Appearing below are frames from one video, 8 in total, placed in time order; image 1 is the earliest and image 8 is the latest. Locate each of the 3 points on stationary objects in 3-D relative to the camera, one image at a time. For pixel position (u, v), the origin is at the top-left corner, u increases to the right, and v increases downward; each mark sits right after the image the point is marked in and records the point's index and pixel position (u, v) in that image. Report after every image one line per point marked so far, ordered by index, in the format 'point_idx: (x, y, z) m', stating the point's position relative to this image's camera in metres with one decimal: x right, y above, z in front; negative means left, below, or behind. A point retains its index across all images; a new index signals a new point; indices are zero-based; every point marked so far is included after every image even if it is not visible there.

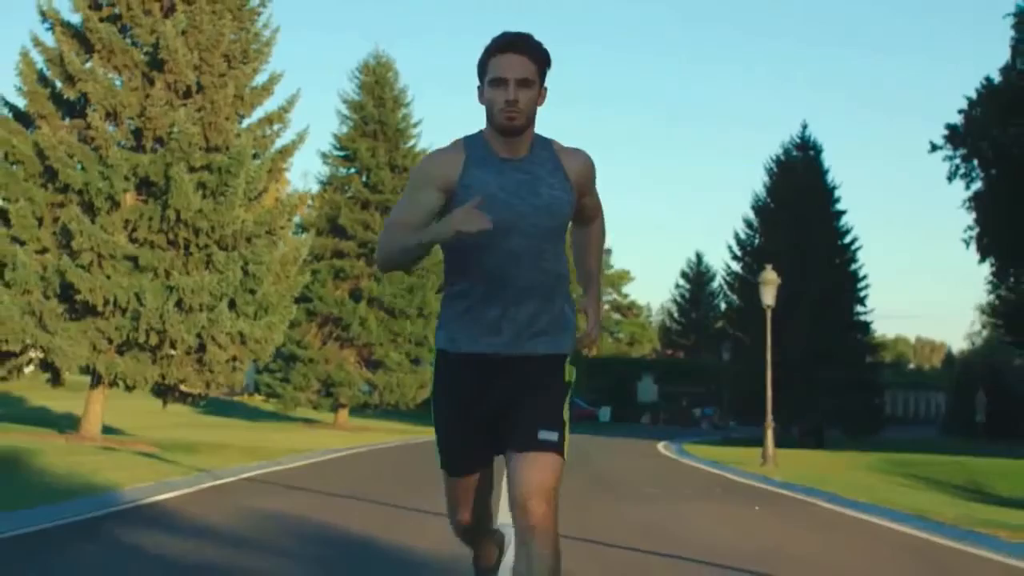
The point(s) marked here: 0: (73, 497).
0: (-4.8, -2.3, +15.4) m
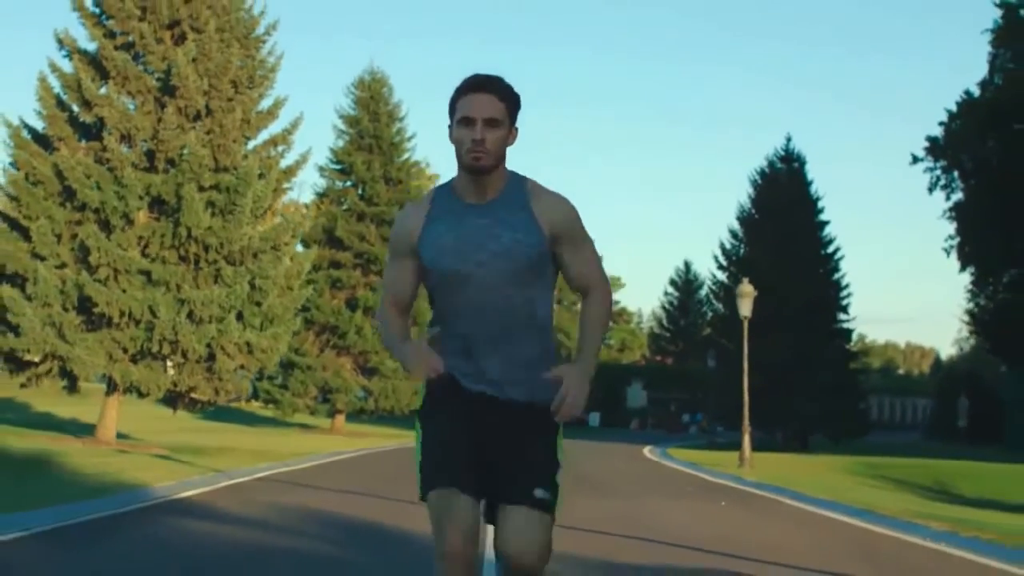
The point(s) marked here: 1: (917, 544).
0: (-4.9, -2.5, +17.1) m
1: (+4.0, -2.5, +13.8) m
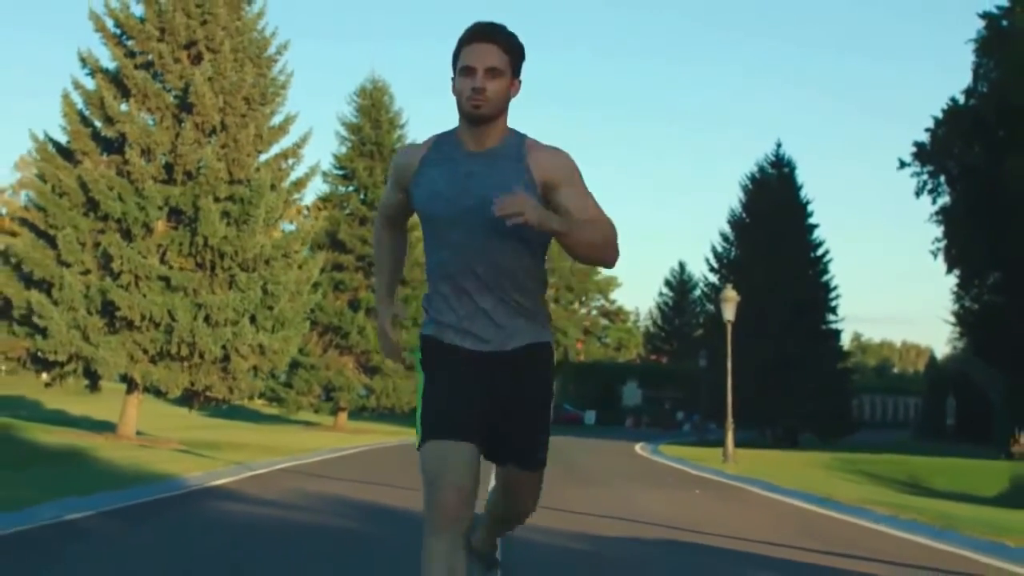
0: (-4.9, -2.6, +19.0) m
1: (+3.9, -2.6, +15.7) m
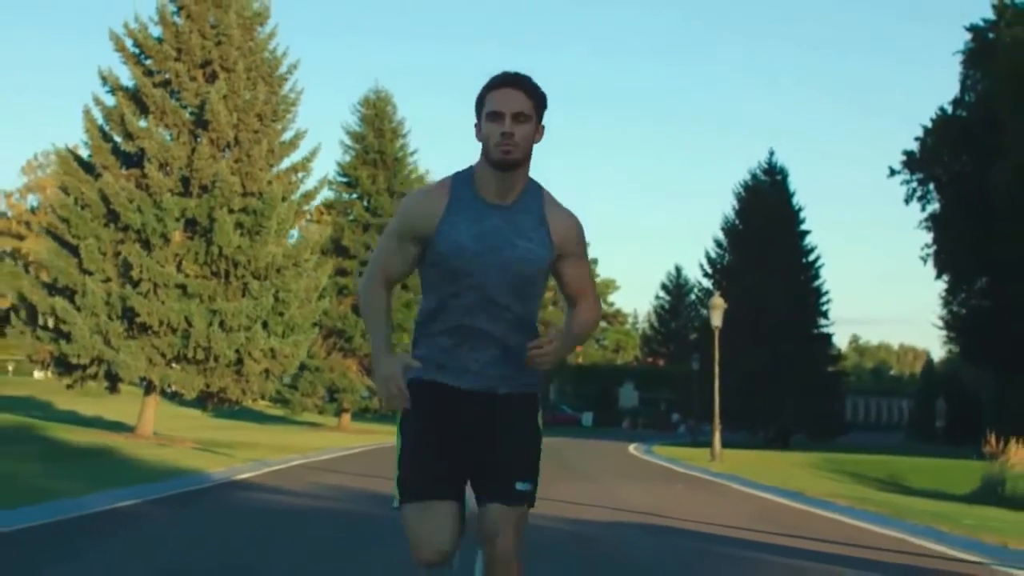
0: (-5.0, -2.8, +20.7) m
1: (+3.9, -2.8, +17.5) m
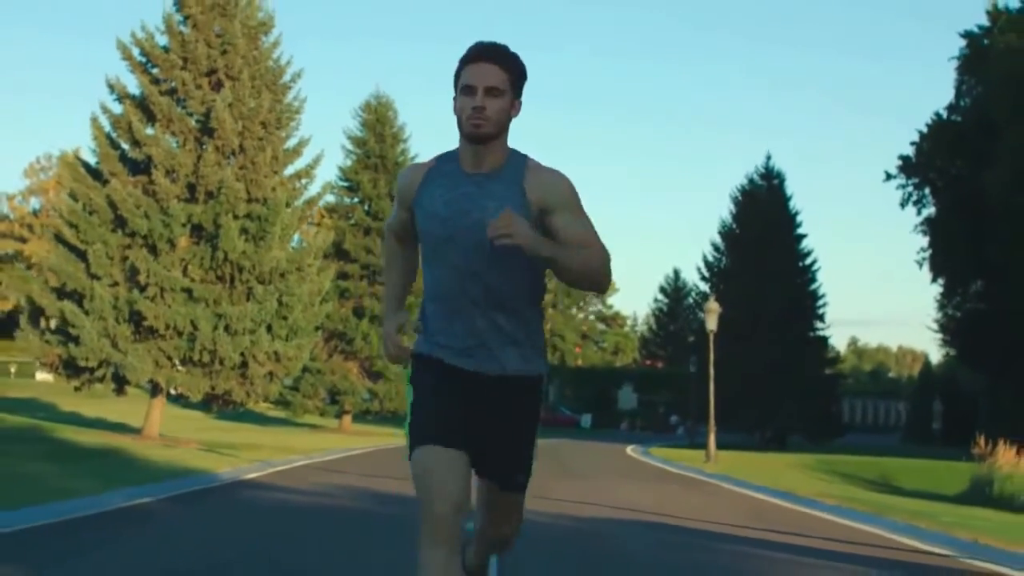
0: (-5.0, -2.9, +21.4) m
1: (+3.9, -2.9, +18.2) m
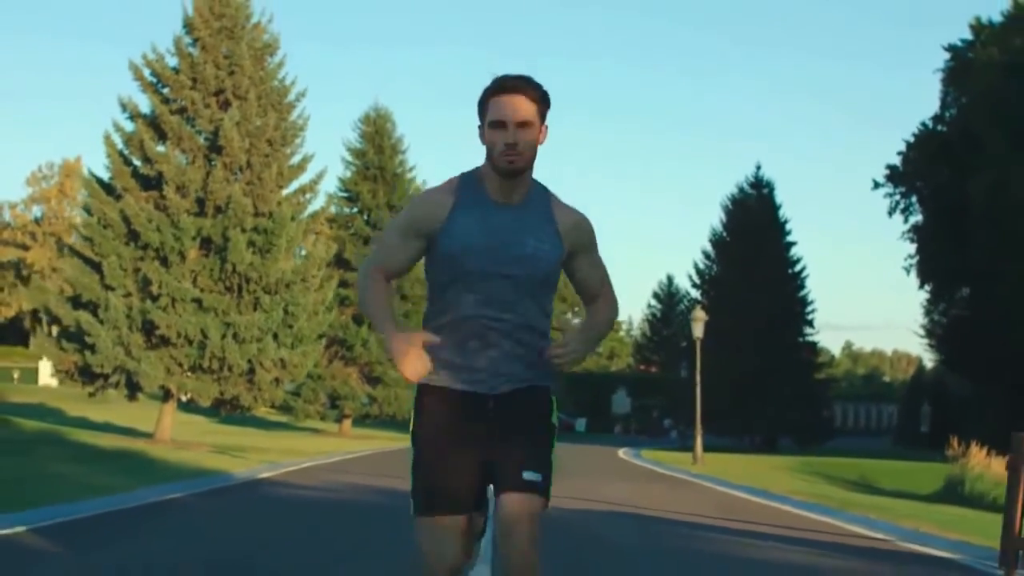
0: (-5.1, -3.1, +23.0) m
1: (+3.8, -3.1, +19.8) m
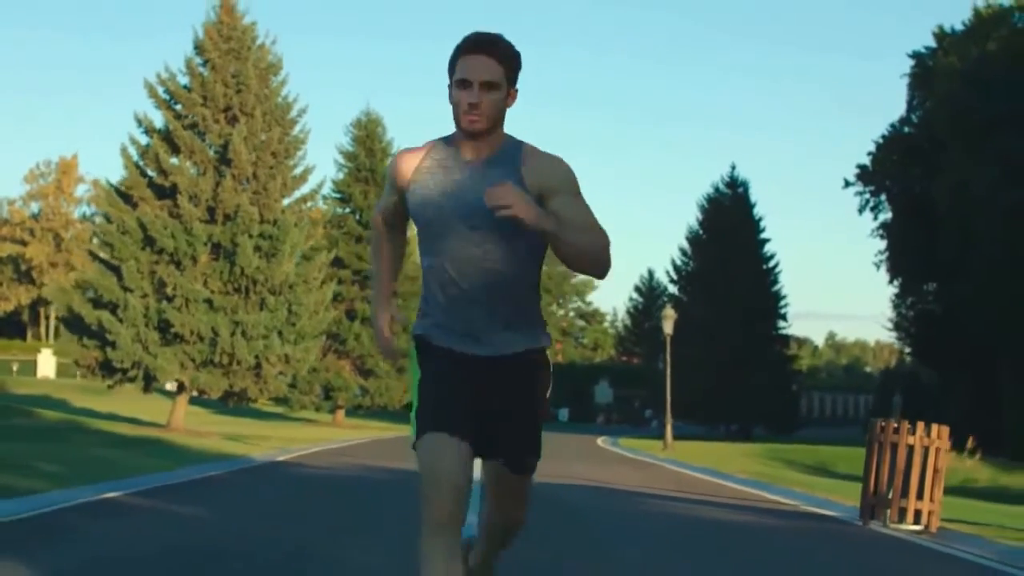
0: (-5.4, -3.2, +26.2) m
1: (+3.6, -3.2, +23.1) m
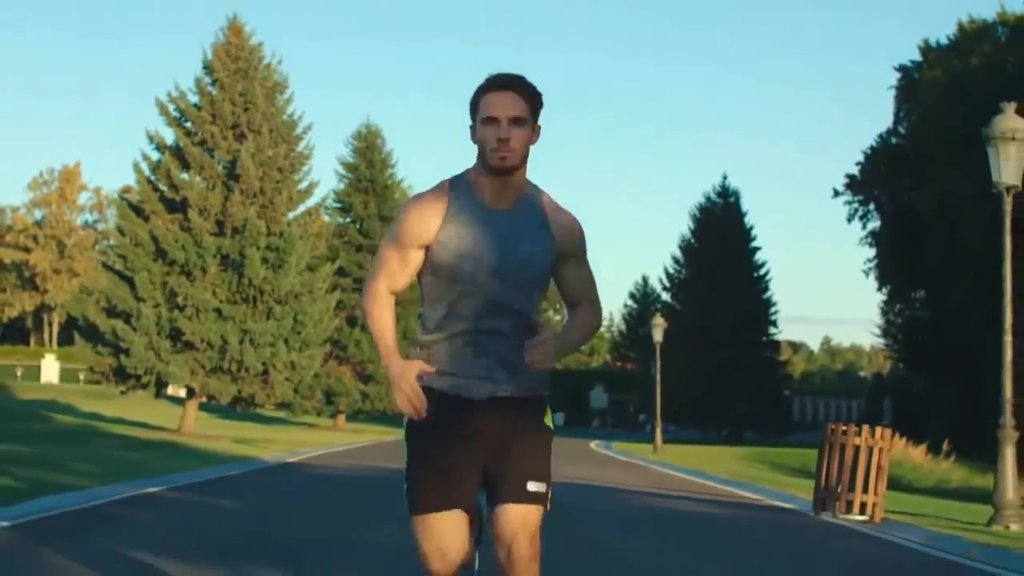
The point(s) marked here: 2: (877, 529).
0: (-5.5, -3.5, +28.0) m
1: (+3.5, -3.5, +24.9) m
2: (+4.2, -2.7, +15.8) m
